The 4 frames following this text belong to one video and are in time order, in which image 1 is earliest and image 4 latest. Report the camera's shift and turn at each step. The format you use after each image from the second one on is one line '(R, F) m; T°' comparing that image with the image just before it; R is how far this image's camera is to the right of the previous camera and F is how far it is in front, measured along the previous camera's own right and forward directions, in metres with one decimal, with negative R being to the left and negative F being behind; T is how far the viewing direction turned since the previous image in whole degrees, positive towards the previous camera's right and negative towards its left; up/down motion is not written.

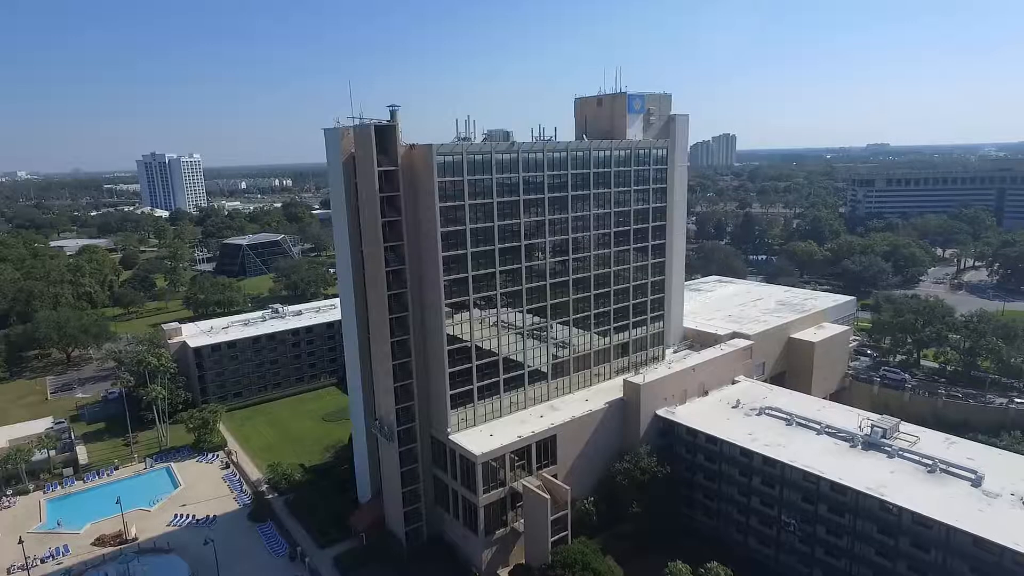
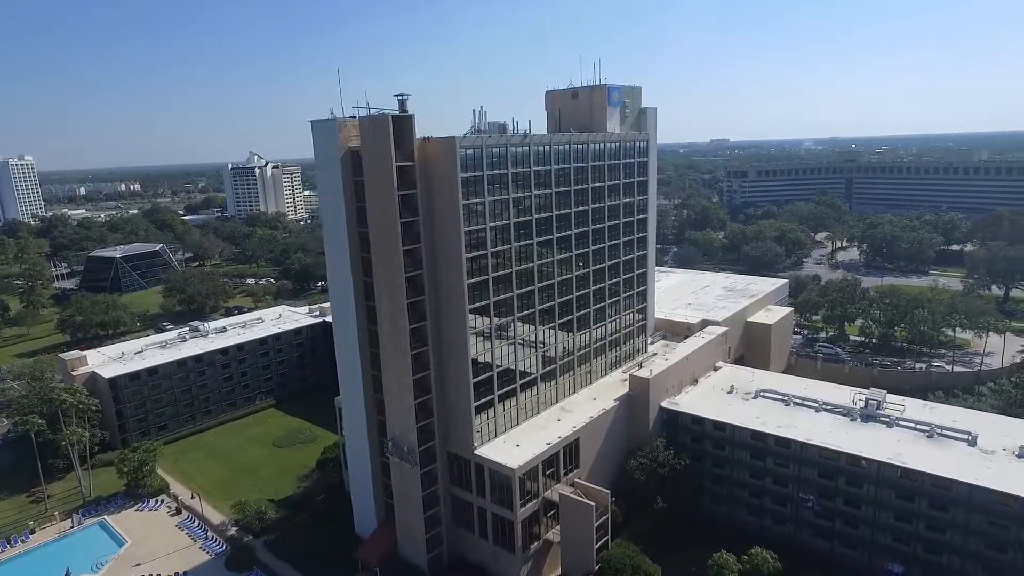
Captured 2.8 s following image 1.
(-8.0, +2.8) m; +11°
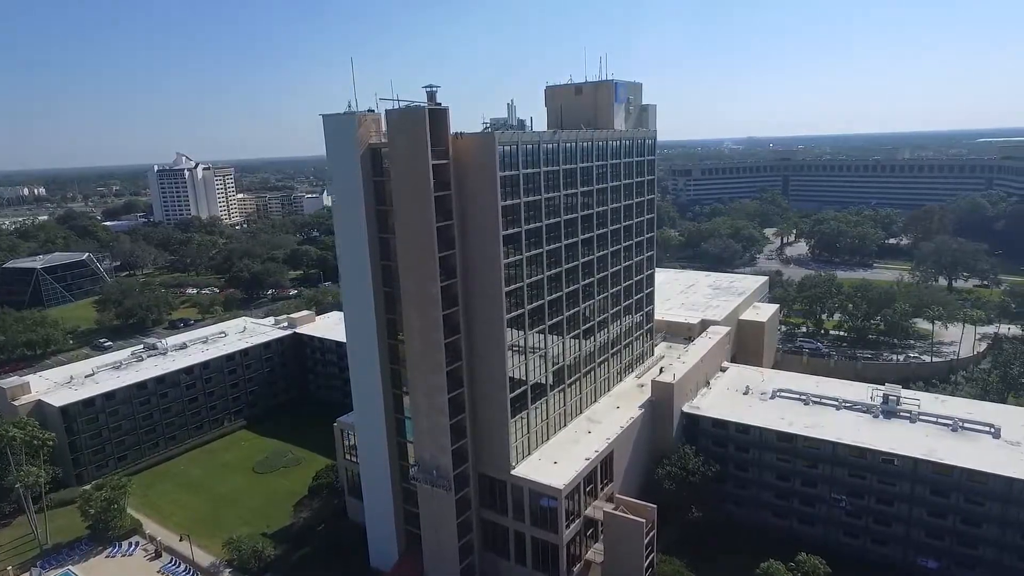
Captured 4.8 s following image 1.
(-5.1, +2.6) m; +6°
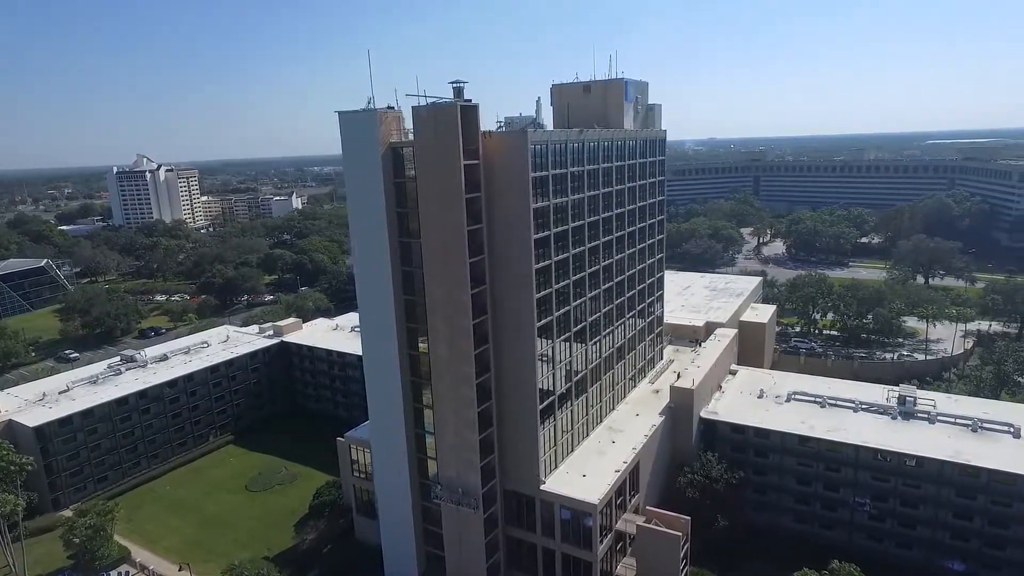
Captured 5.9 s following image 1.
(-2.9, +1.6) m; +3°
